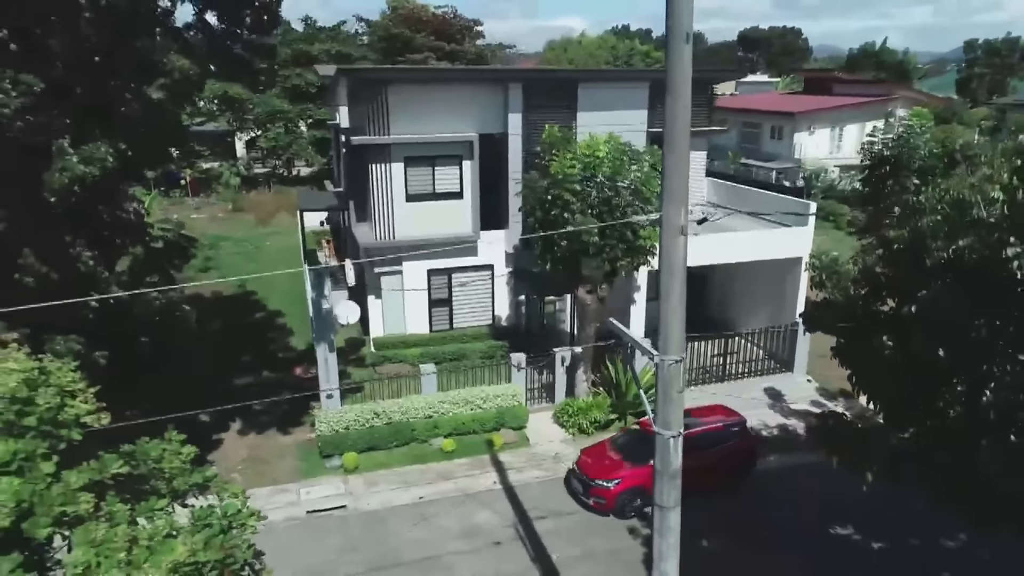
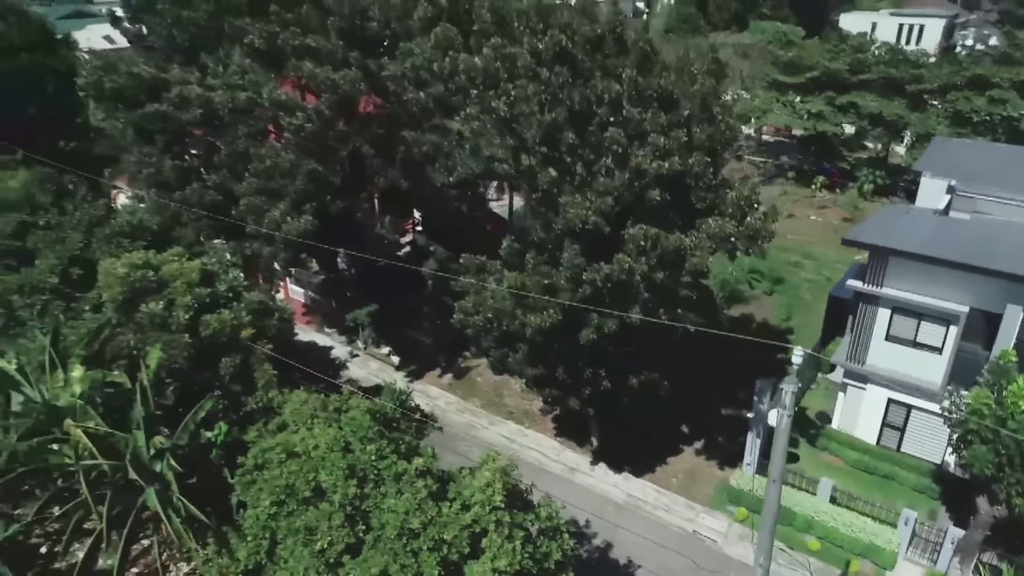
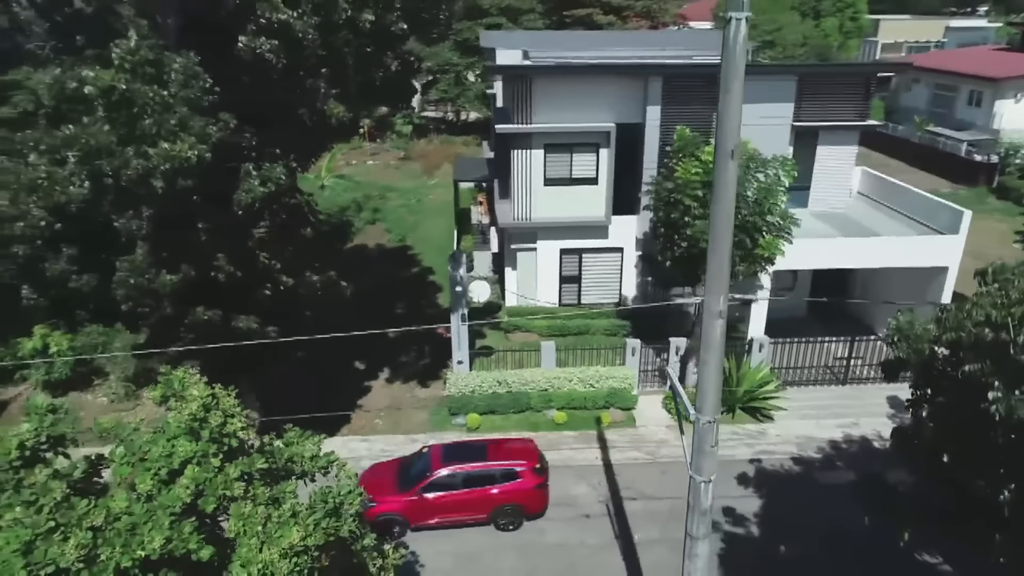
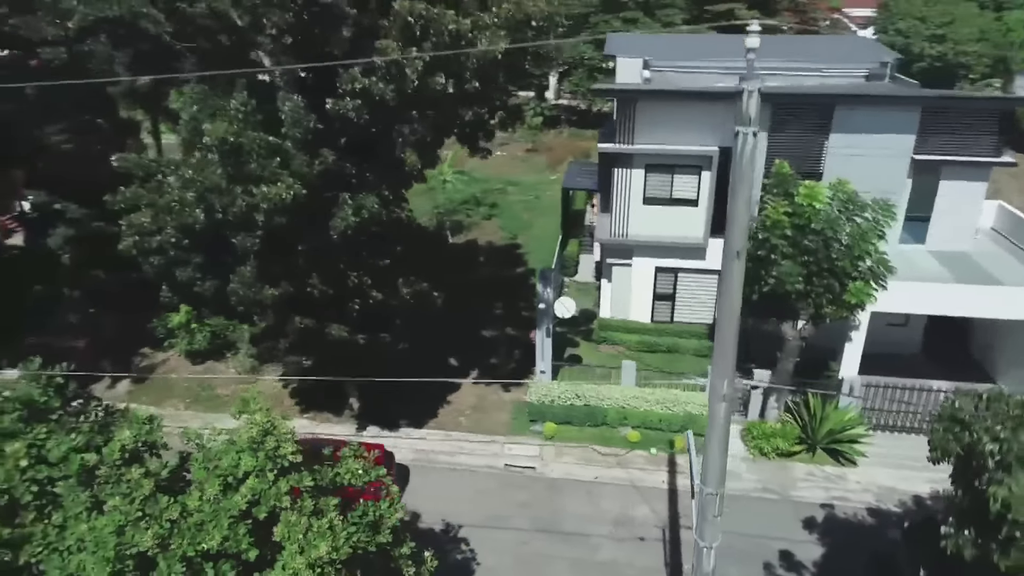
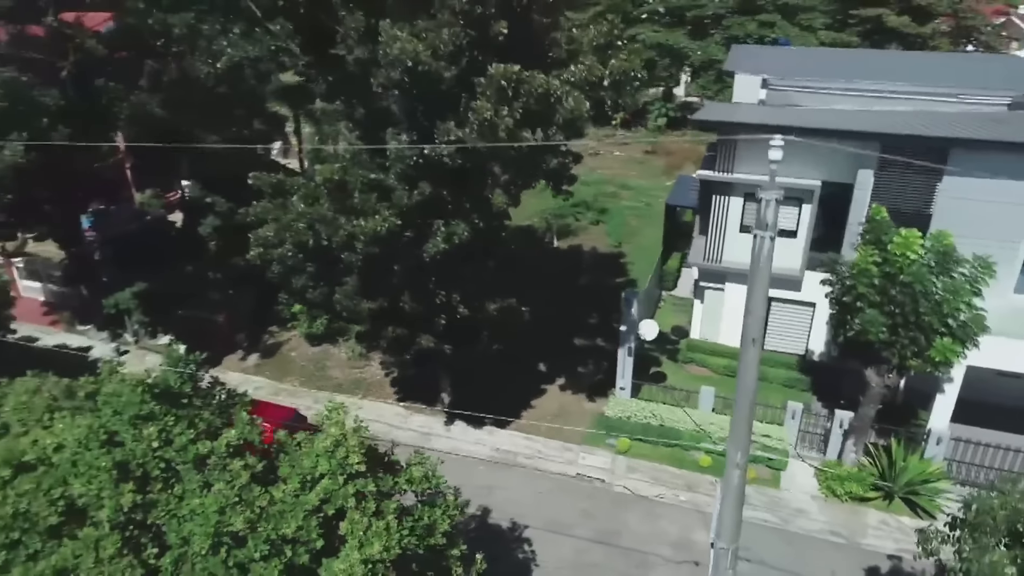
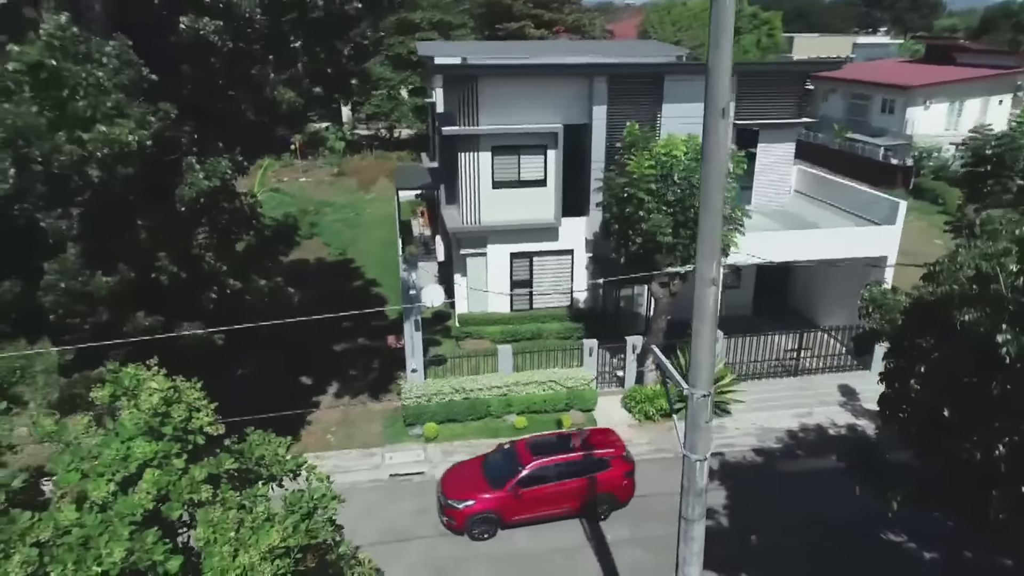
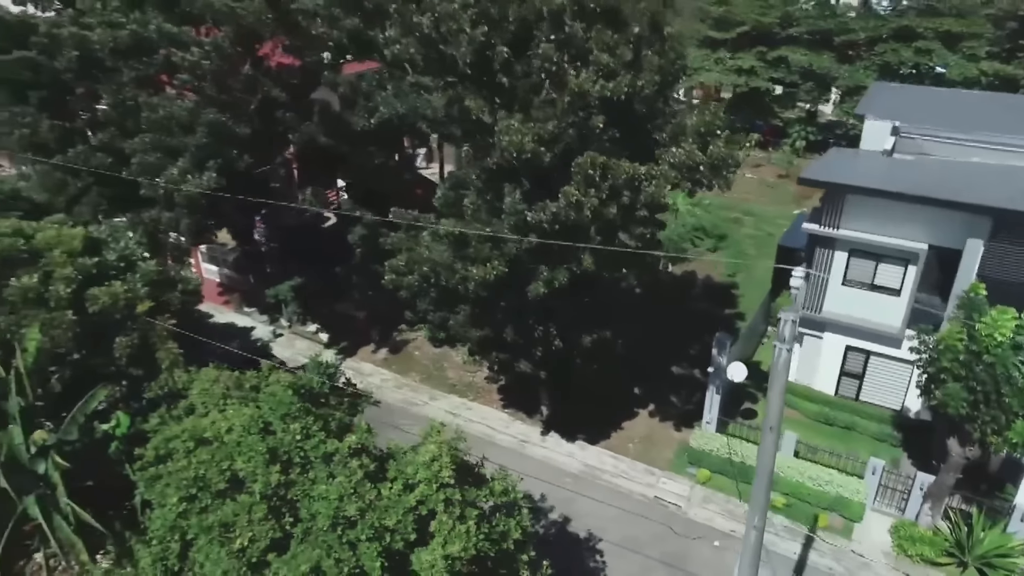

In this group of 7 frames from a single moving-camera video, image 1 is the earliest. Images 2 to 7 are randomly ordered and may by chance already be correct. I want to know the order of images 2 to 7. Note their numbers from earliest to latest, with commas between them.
6, 3, 4, 5, 7, 2
